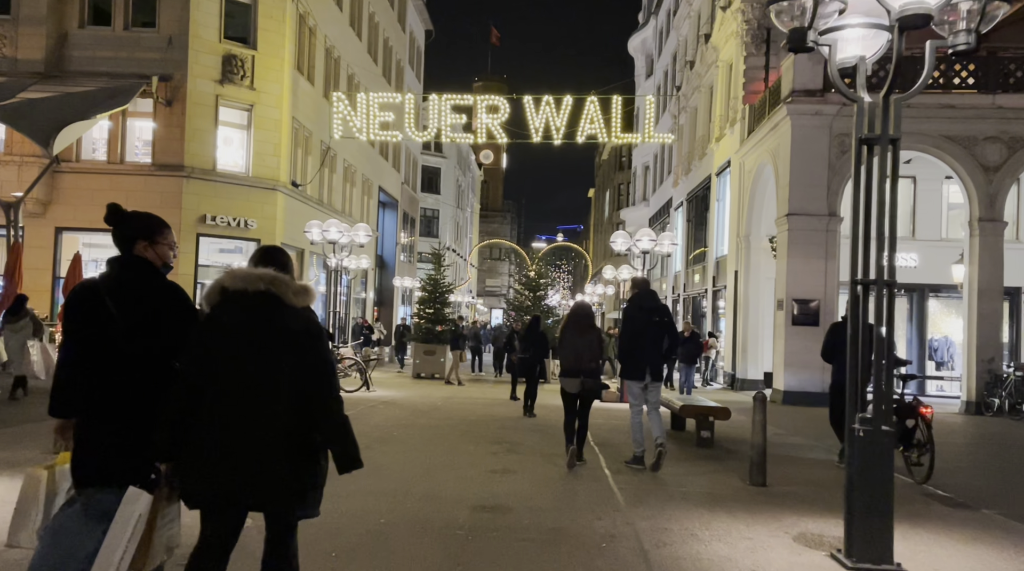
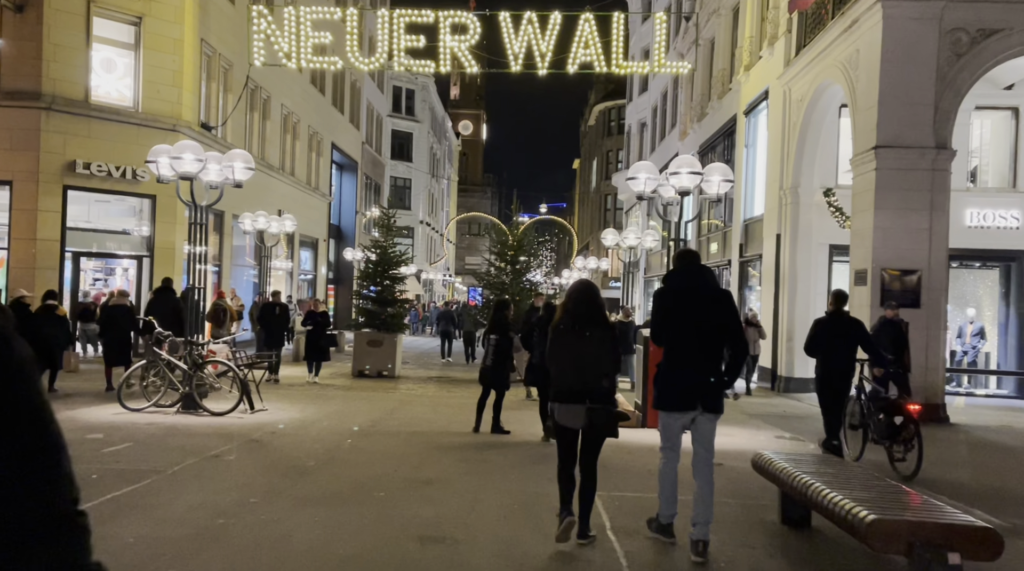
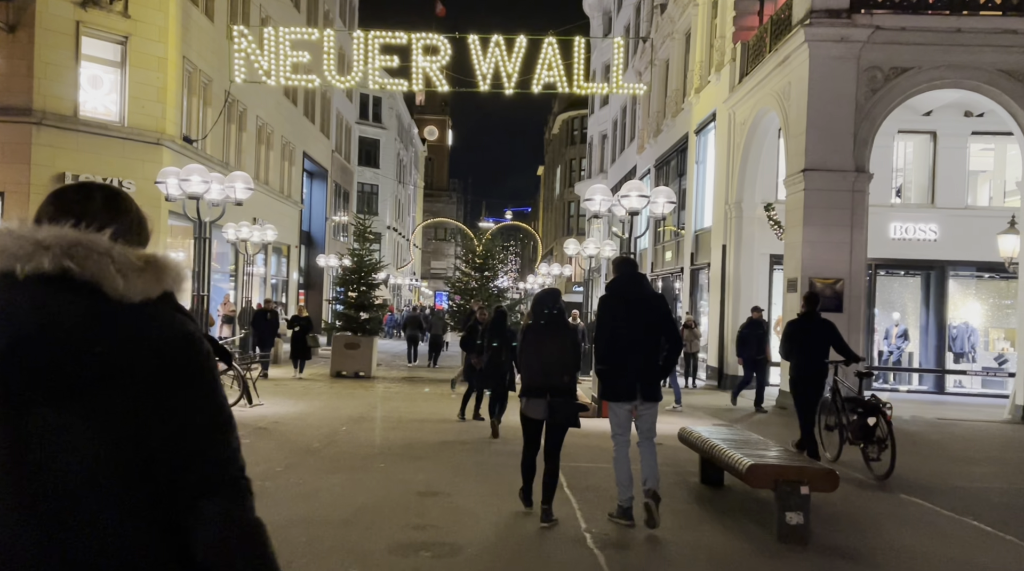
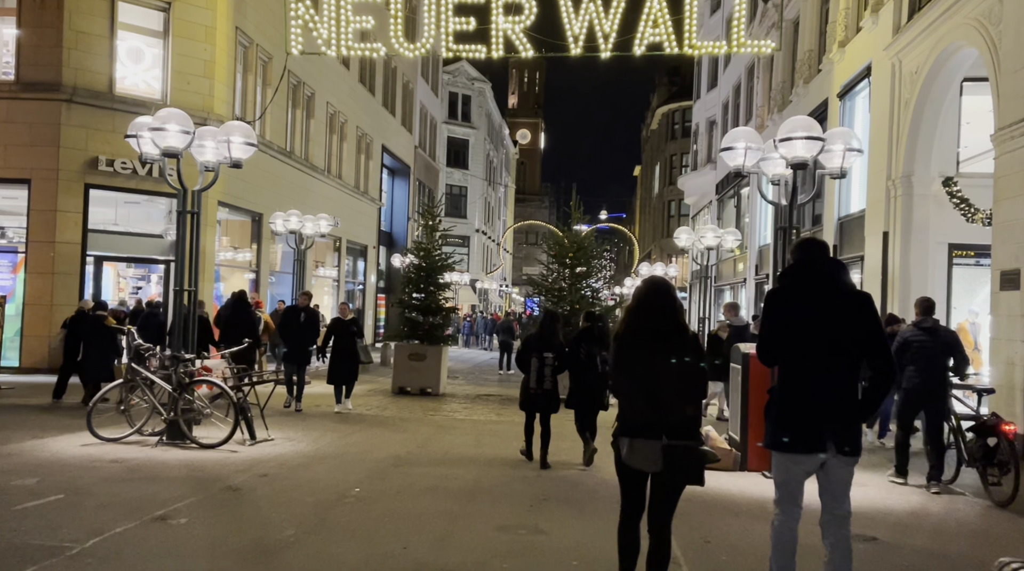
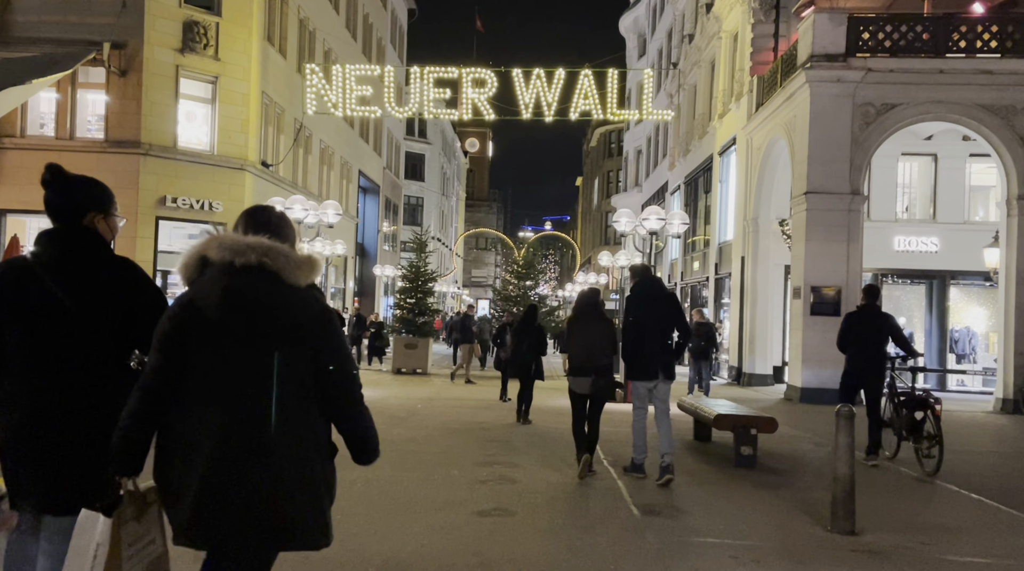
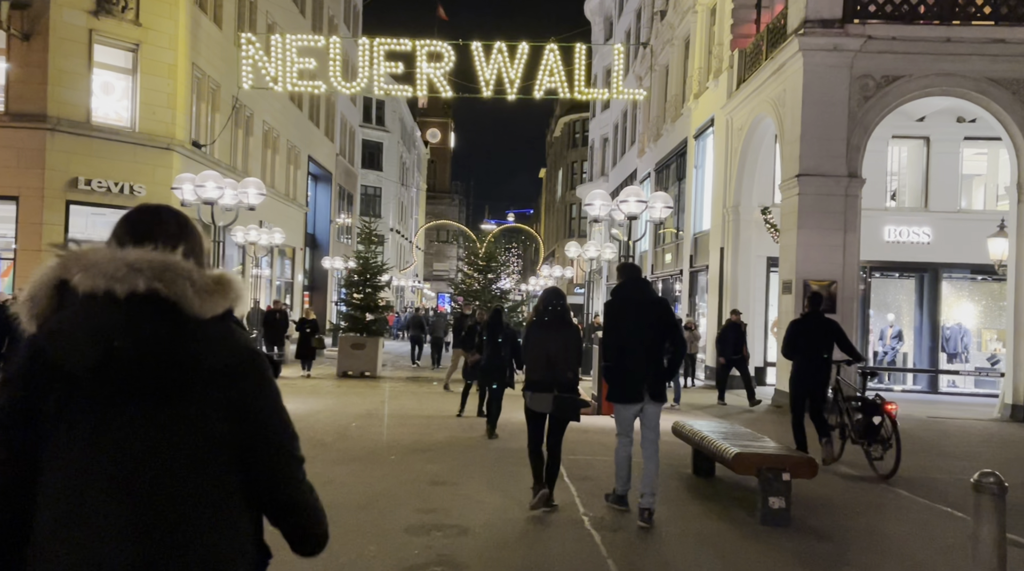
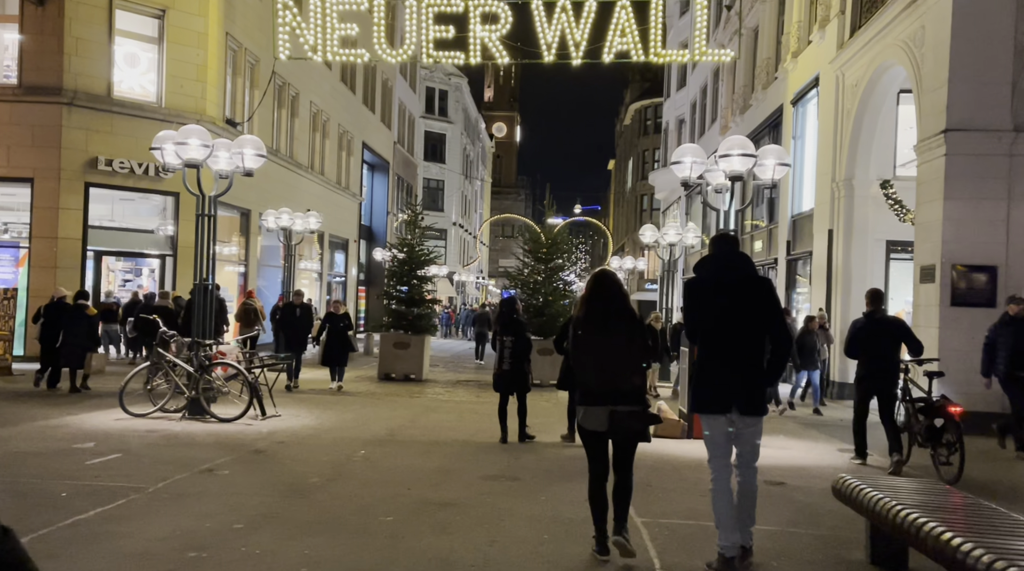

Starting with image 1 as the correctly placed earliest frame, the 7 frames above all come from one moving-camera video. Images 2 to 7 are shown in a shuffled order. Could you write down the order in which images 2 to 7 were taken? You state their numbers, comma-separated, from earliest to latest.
5, 6, 3, 2, 7, 4
